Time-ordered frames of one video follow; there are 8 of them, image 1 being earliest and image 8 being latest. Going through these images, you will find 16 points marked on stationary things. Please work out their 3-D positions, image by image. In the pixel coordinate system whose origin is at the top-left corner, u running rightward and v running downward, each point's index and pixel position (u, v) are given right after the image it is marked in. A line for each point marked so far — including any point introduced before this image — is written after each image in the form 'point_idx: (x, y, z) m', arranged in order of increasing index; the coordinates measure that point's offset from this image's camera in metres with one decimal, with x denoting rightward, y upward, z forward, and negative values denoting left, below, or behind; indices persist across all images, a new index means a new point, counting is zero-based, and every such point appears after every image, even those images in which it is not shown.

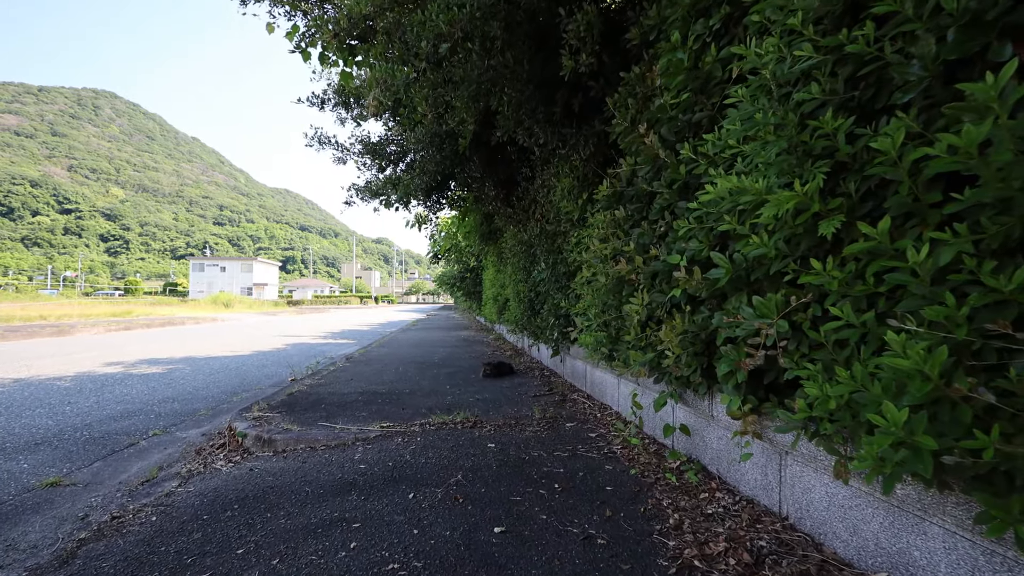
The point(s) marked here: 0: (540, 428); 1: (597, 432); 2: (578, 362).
0: (+0.2, -1.2, +4.2) m
1: (+0.7, -1.2, +4.0) m
2: (+0.8, -0.9, +6.0) m
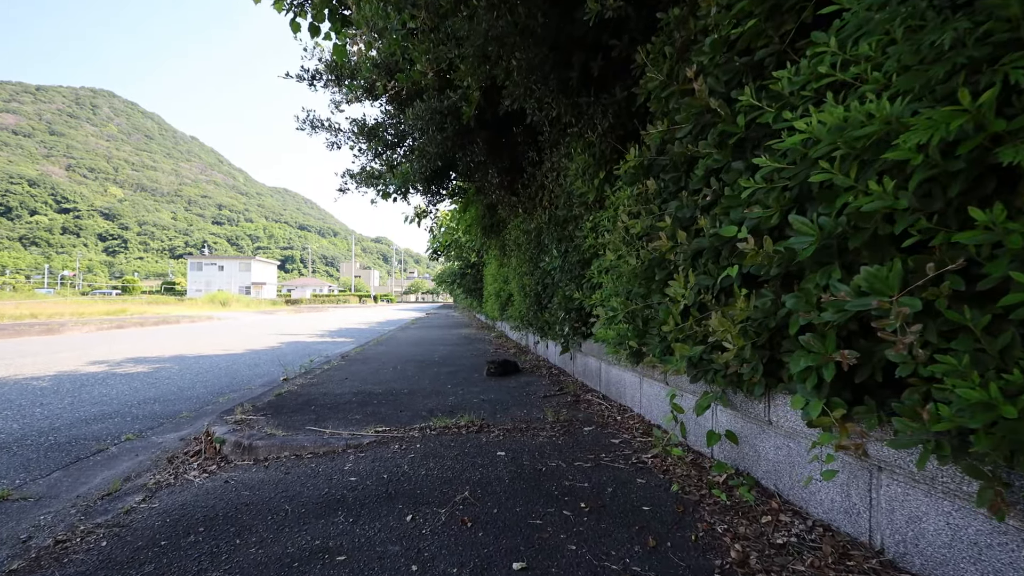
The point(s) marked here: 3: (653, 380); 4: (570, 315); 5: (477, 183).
0: (+0.3, -1.1, +3.7) m
1: (+0.8, -1.1, +3.5) m
2: (+0.9, -0.8, +5.5) m
3: (+1.1, -0.7, +3.7) m
4: (+0.6, -0.3, +5.5) m
5: (-0.6, +1.8, +8.4) m
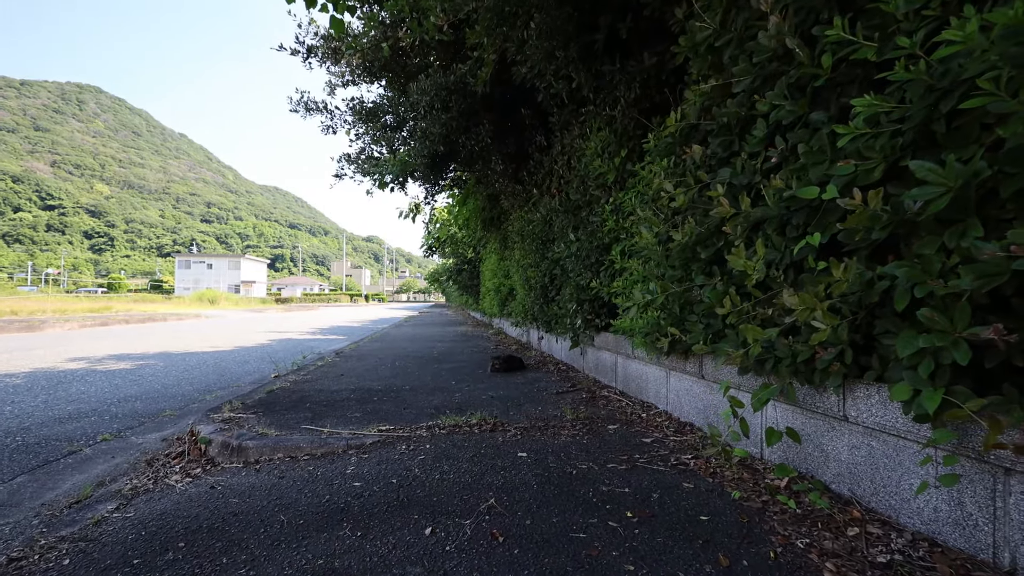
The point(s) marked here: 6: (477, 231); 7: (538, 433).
0: (+0.5, -1.0, +3.4) m
1: (+0.9, -1.0, +3.2) m
2: (+1.0, -0.7, +5.2) m
3: (+1.2, -0.6, +3.4) m
4: (+0.7, -0.2, +5.2) m
5: (-0.5, +1.9, +8.0) m
6: (-0.9, +1.4, +12.1) m
7: (+0.2, -1.0, +3.4) m
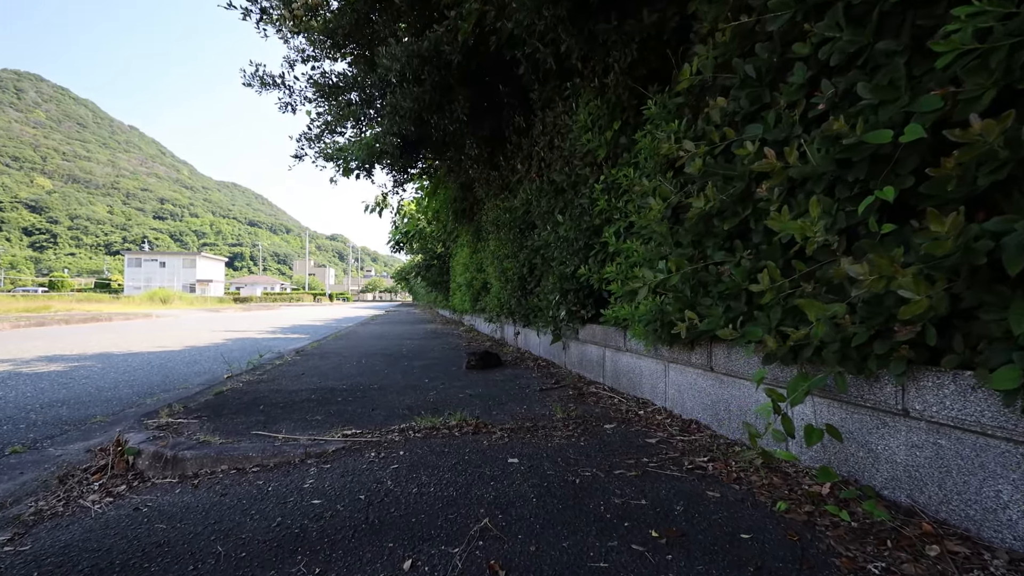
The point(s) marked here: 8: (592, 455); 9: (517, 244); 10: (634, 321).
0: (+0.4, -0.9, +3.0) m
1: (+0.8, -0.9, +2.8) m
2: (+0.8, -0.6, +4.8) m
3: (+1.1, -0.5, +3.1) m
4: (+0.5, -0.1, +4.8) m
5: (-0.9, +2.0, +7.6) m
6: (-1.5, +1.5, +11.6) m
7: (+0.1, -0.9, +3.0) m
8: (+0.4, -0.9, +2.6) m
9: (+0.1, +0.6, +6.3) m
10: (+0.8, -0.2, +3.3) m
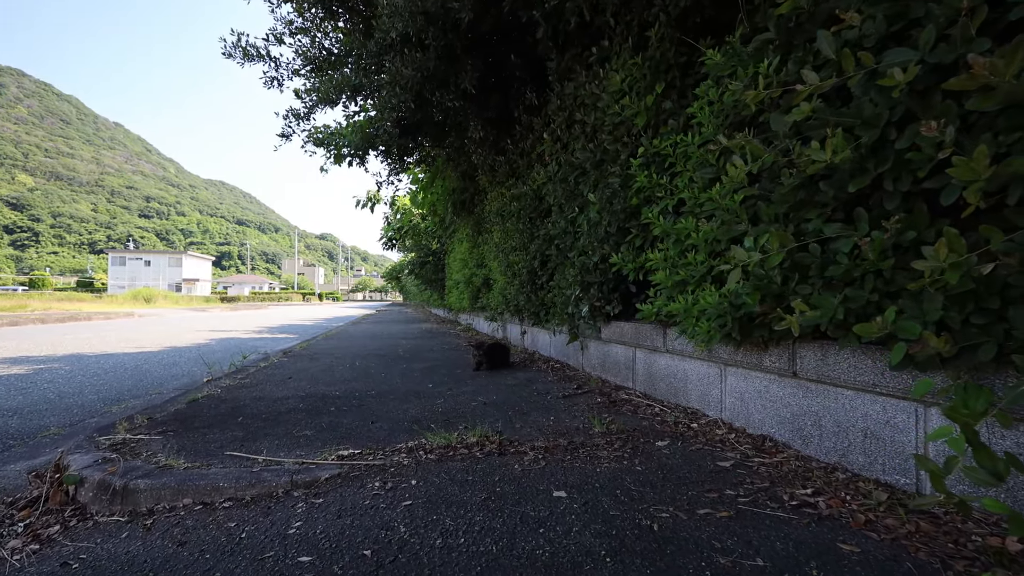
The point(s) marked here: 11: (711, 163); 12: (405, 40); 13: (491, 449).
0: (+0.5, -0.8, +2.5) m
1: (+1.0, -0.8, +2.3) m
2: (+0.9, -0.5, +4.3) m
3: (+1.3, -0.4, +2.5) m
4: (+0.7, 0.0, +4.3) m
5: (-0.8, +2.1, +7.0) m
6: (-1.5, +1.6, +11.0) m
7: (+0.3, -0.8, +2.4) m
8: (+0.6, -0.8, +2.0) m
9: (+0.2, +0.6, +5.8) m
10: (+1.0, -0.2, +2.7) m
11: (+1.0, +0.7, +2.6) m
12: (-1.0, +2.3, +4.6) m
13: (-0.1, -0.8, +2.5) m
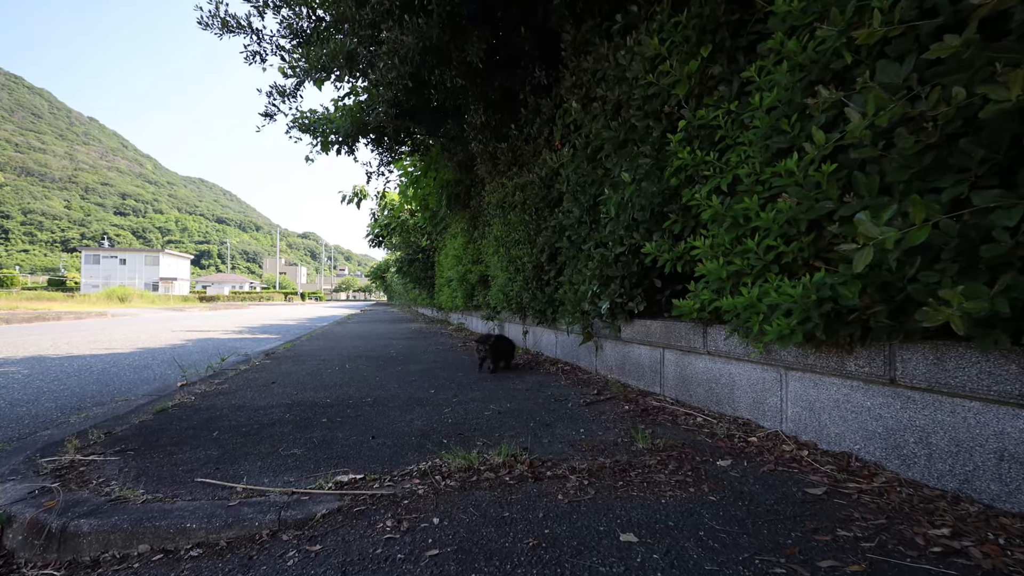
0: (+0.7, -0.8, +2.0) m
1: (+1.2, -0.7, +1.9) m
2: (+1.0, -0.5, +3.9) m
3: (+1.4, -0.4, +2.2) m
4: (+0.8, 0.0, +3.9) m
5: (-0.8, +2.1, +6.6) m
6: (-1.6, +1.6, +10.5) m
7: (+0.4, -0.8, +2.0) m
8: (+0.8, -0.8, +1.6) m
9: (+0.2, +0.7, +5.4) m
10: (+1.1, -0.1, +2.3) m
11: (+1.2, +0.7, +2.2) m
12: (-0.9, +2.3, +4.1) m
13: (0.0, -0.8, +2.1) m
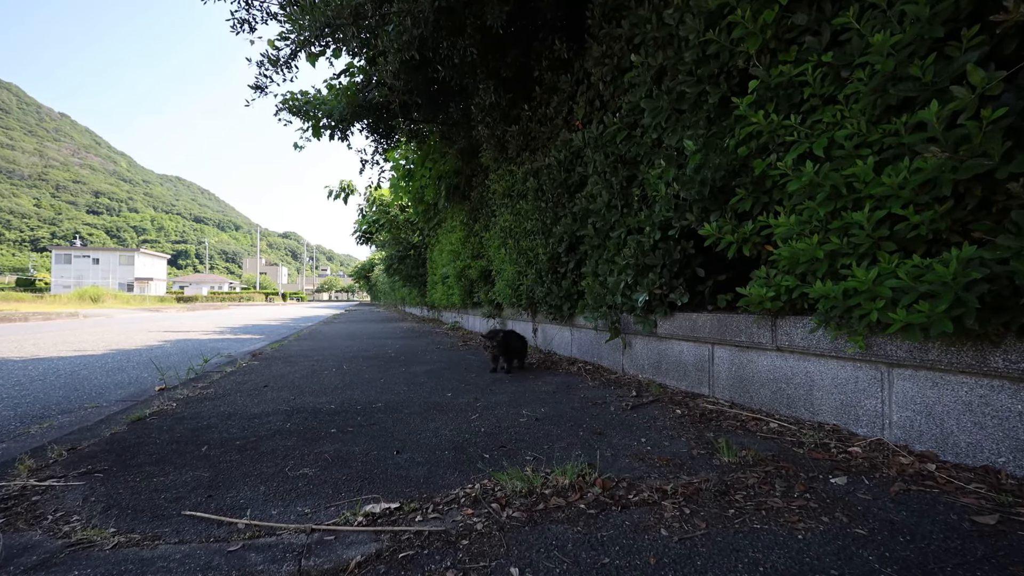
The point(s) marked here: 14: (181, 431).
0: (+0.9, -0.7, +1.6) m
1: (+1.4, -0.7, +1.5) m
2: (+1.2, -0.4, +3.5) m
3: (+1.7, -0.3, +1.8) m
4: (+1.0, +0.1, +3.5) m
5: (-0.7, +2.2, +6.1) m
6: (-1.6, +1.7, +10.0) m
7: (+0.7, -0.7, +1.6) m
8: (+1.0, -0.7, +1.2) m
9: (+0.4, +0.7, +4.9) m
10: (+1.4, 0.0, +2.0) m
11: (+1.4, +0.8, +1.8) m
12: (-0.7, +2.4, +3.6) m
13: (+0.3, -0.7, +1.7) m
14: (-1.9, -0.8, +2.8) m
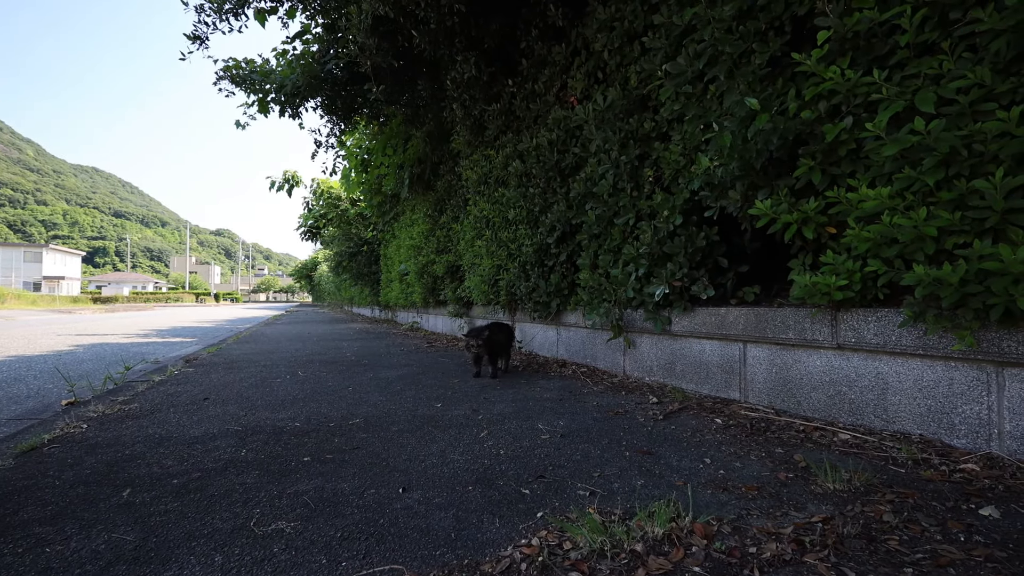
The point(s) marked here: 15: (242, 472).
0: (+1.2, -0.6, +1.2) m
1: (+1.6, -0.6, +1.2) m
2: (+1.2, -0.4, +3.1) m
3: (+1.9, -0.3, +1.5) m
4: (+1.0, +0.1, +3.1) m
5: (-1.0, +2.2, +5.5) m
6: (-2.3, +1.7, +9.3) m
7: (+0.9, -0.6, +1.1) m
8: (+1.3, -0.6, +0.8) m
9: (+0.2, +0.8, +4.5) m
10: (+1.5, 0.0, +1.6) m
11: (+1.6, +0.8, +1.5) m
12: (-0.7, +2.4, +3.1) m
13: (+0.5, -0.7, +1.2) m
14: (-1.8, -0.7, +2.1) m
15: (-1.0, -0.7, +1.9) m
